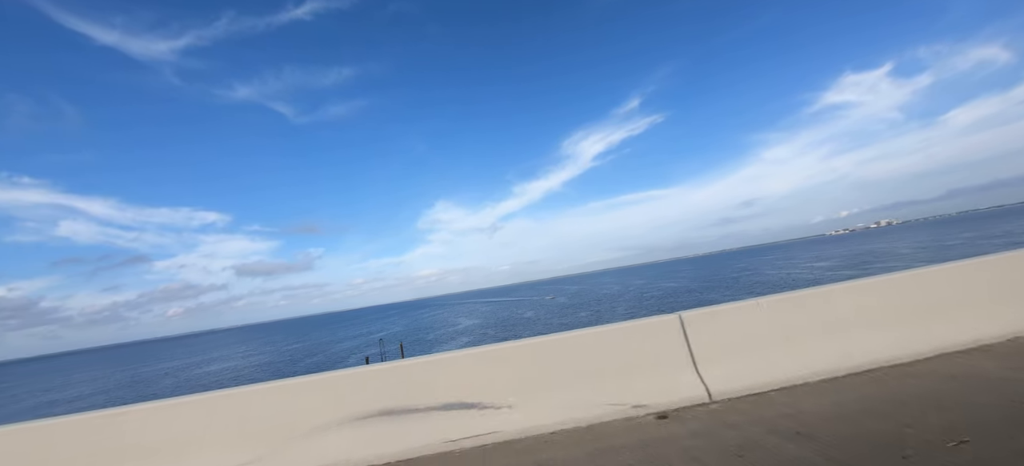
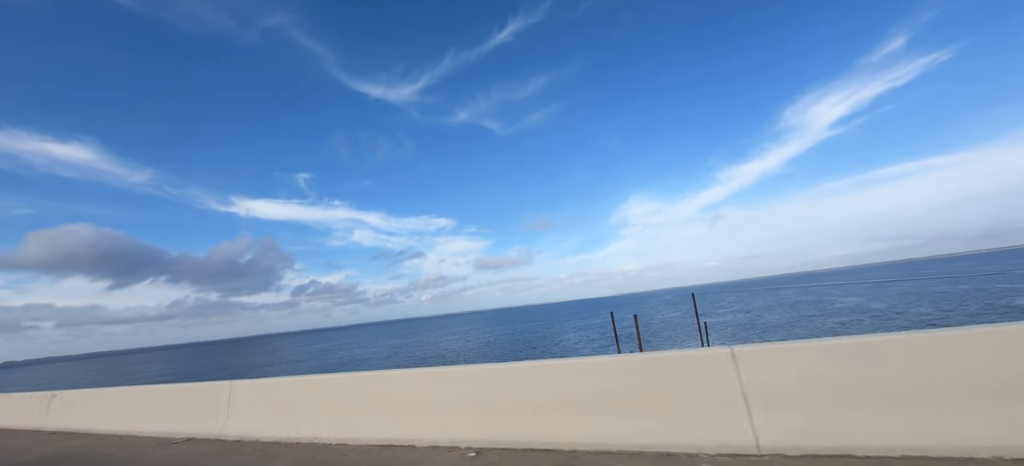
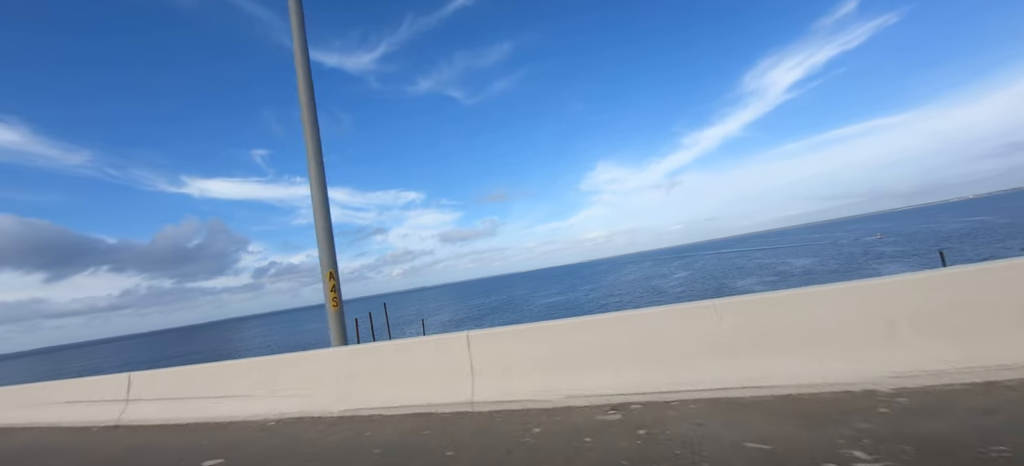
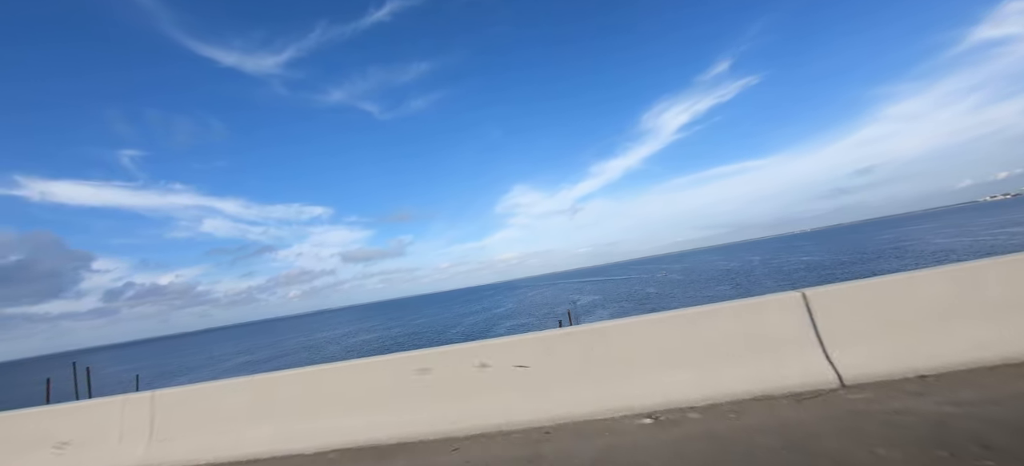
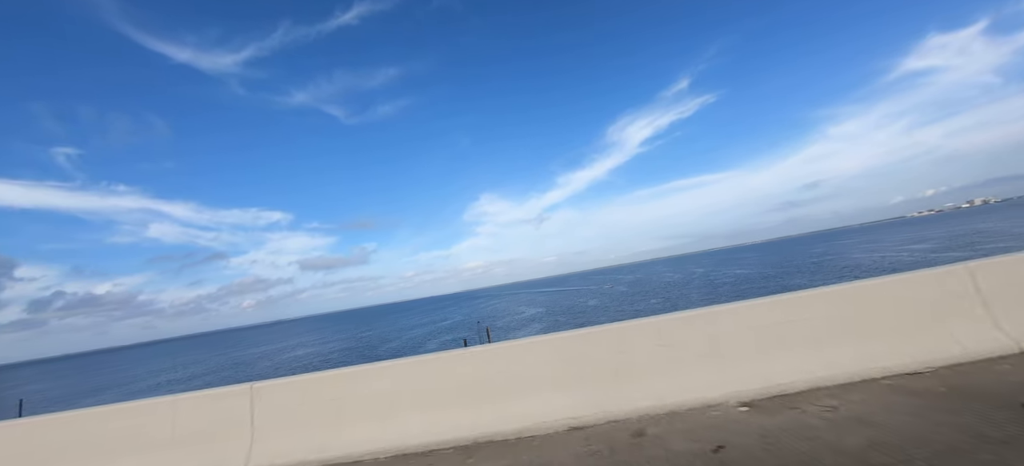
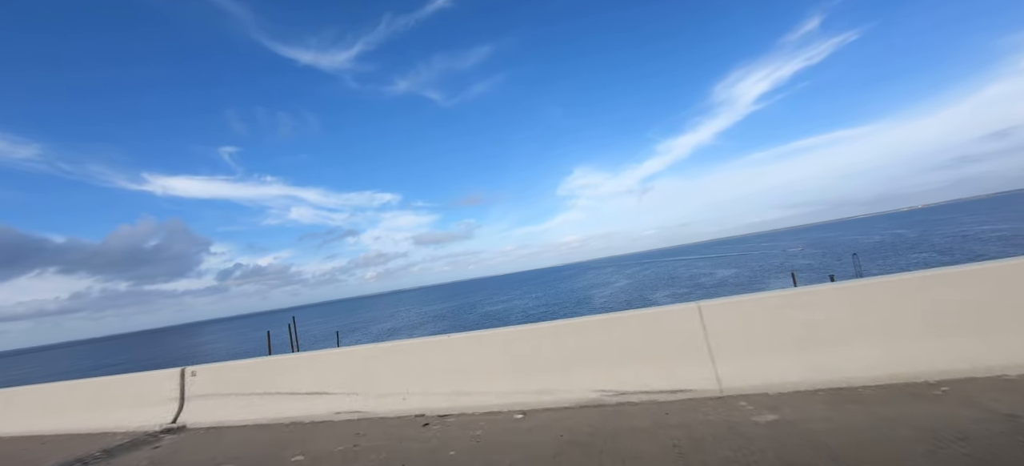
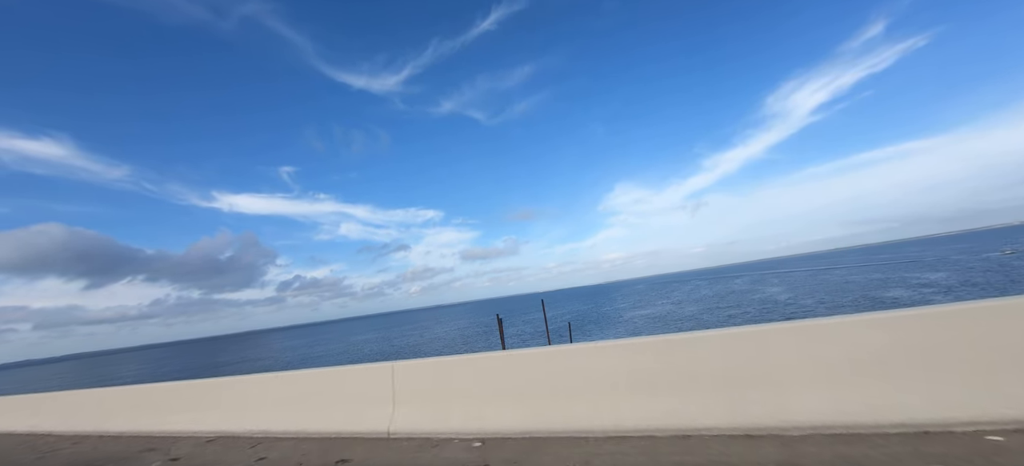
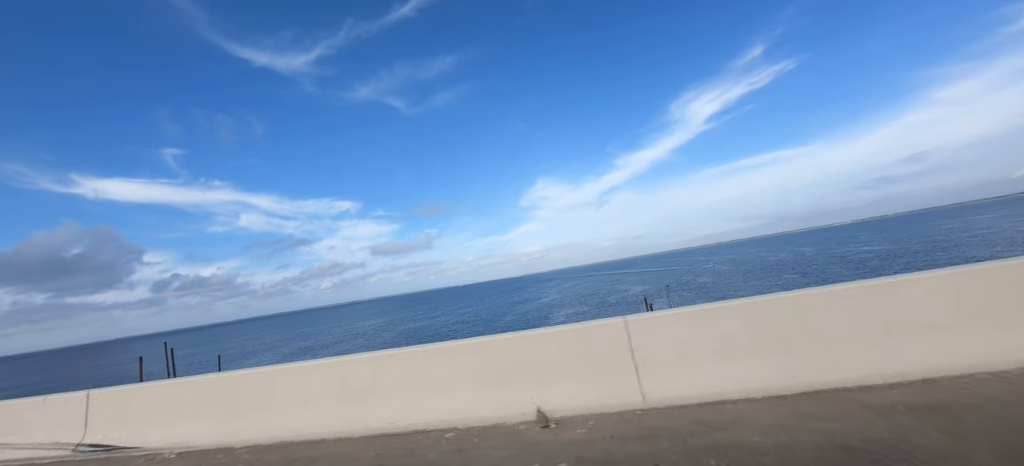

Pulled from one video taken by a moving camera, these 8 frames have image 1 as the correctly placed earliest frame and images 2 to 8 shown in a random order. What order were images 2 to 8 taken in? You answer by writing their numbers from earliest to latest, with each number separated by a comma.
5, 4, 8, 6, 3, 7, 2
